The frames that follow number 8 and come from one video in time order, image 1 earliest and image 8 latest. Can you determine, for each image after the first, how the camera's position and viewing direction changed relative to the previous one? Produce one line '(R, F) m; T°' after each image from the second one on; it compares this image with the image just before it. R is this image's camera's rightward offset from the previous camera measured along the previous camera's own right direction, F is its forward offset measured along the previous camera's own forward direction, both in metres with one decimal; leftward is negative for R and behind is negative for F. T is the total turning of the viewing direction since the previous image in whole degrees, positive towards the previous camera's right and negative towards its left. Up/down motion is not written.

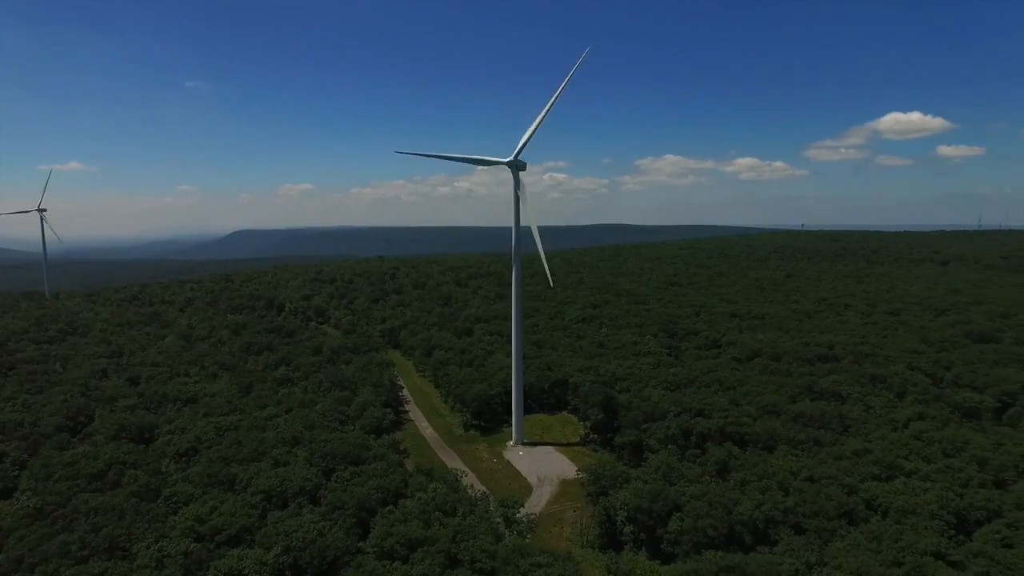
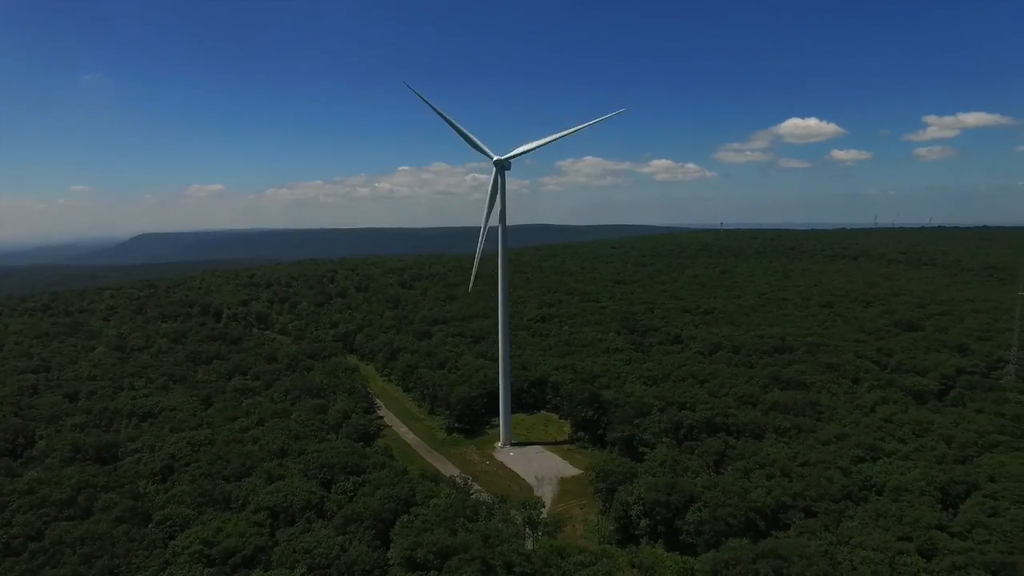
(-3.3, +0.5) m; +7°
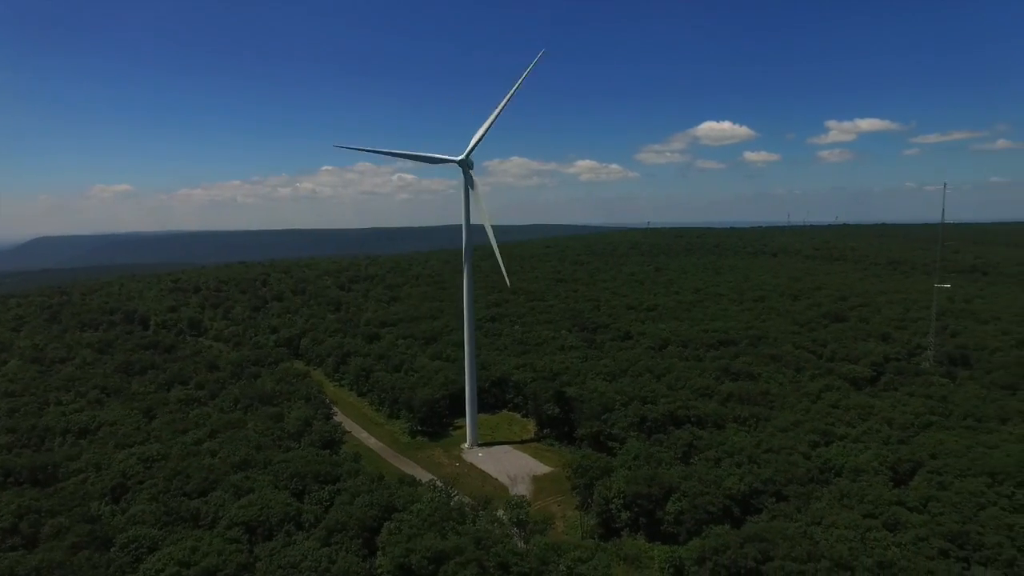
(-1.9, +0.2) m; +7°
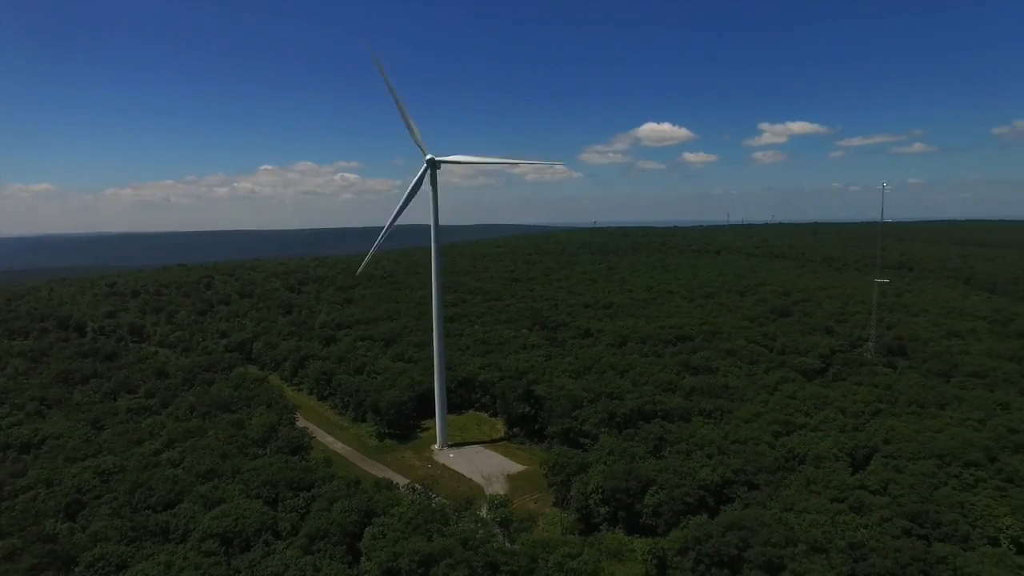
(-1.2, 0.0) m; +5°
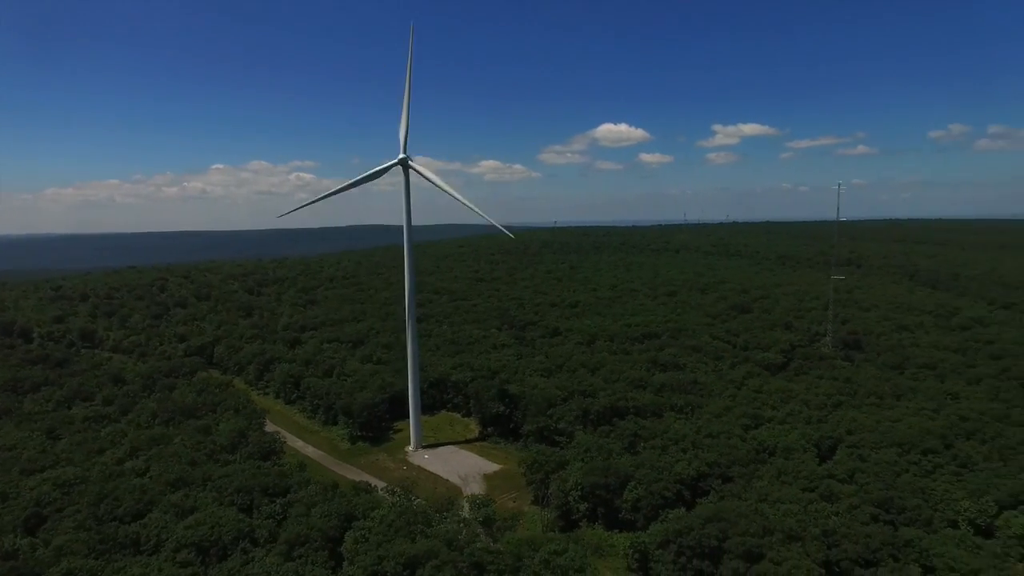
(-0.7, 0.0) m; +4°
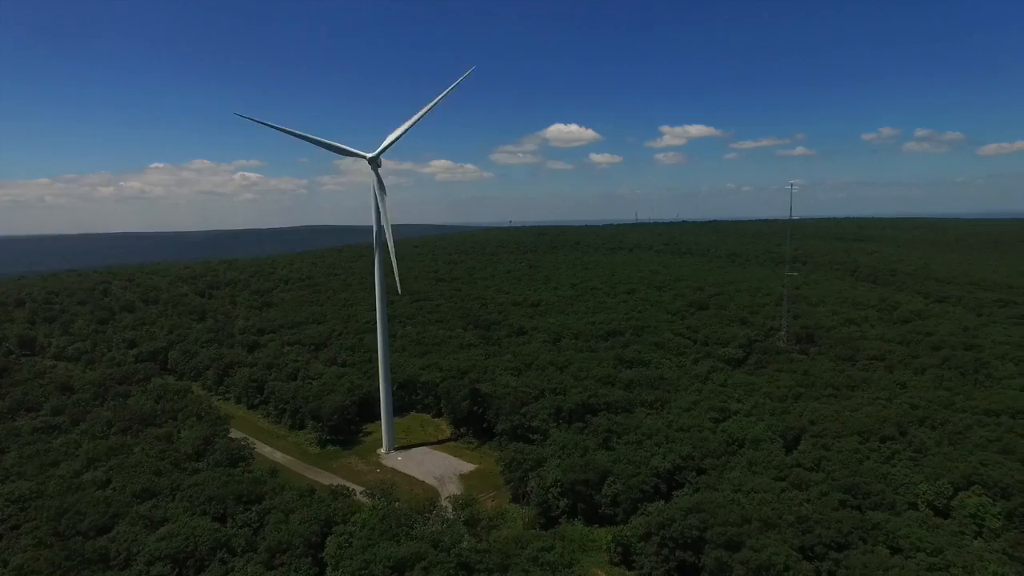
(-1.0, 0.0) m; +4°
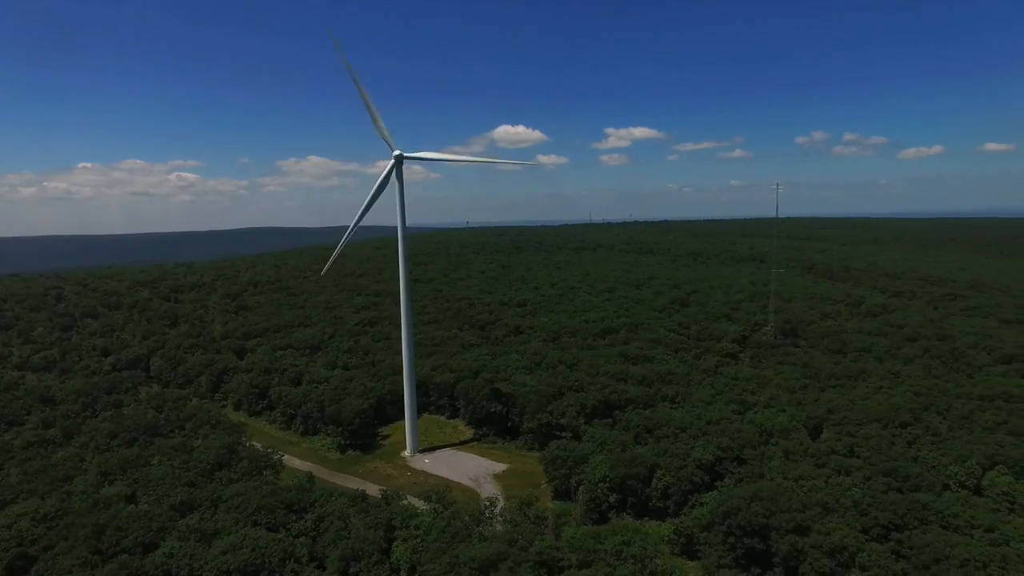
(-3.9, +0.3) m; +5°
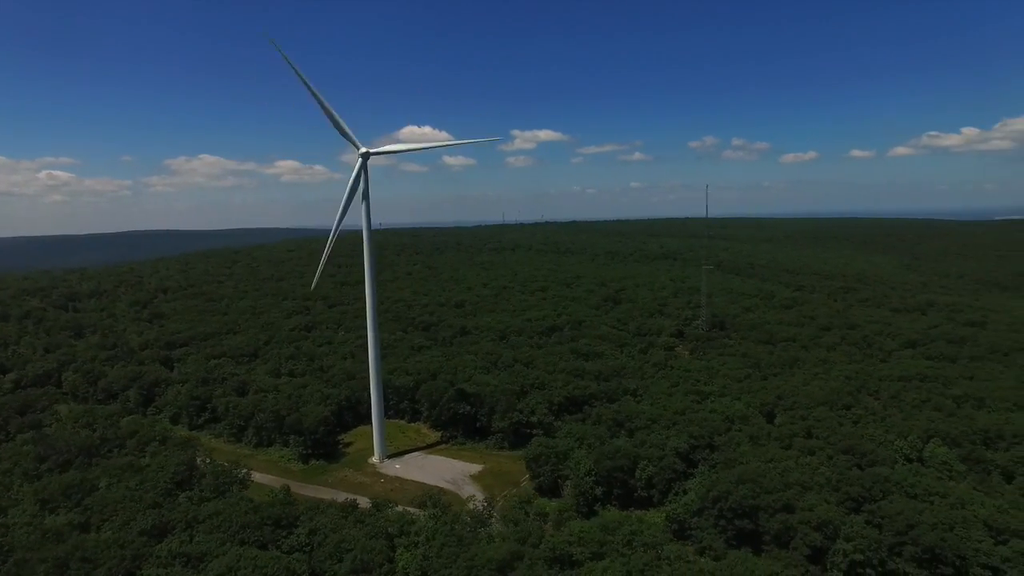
(-3.0, +0.3) m; +8°
